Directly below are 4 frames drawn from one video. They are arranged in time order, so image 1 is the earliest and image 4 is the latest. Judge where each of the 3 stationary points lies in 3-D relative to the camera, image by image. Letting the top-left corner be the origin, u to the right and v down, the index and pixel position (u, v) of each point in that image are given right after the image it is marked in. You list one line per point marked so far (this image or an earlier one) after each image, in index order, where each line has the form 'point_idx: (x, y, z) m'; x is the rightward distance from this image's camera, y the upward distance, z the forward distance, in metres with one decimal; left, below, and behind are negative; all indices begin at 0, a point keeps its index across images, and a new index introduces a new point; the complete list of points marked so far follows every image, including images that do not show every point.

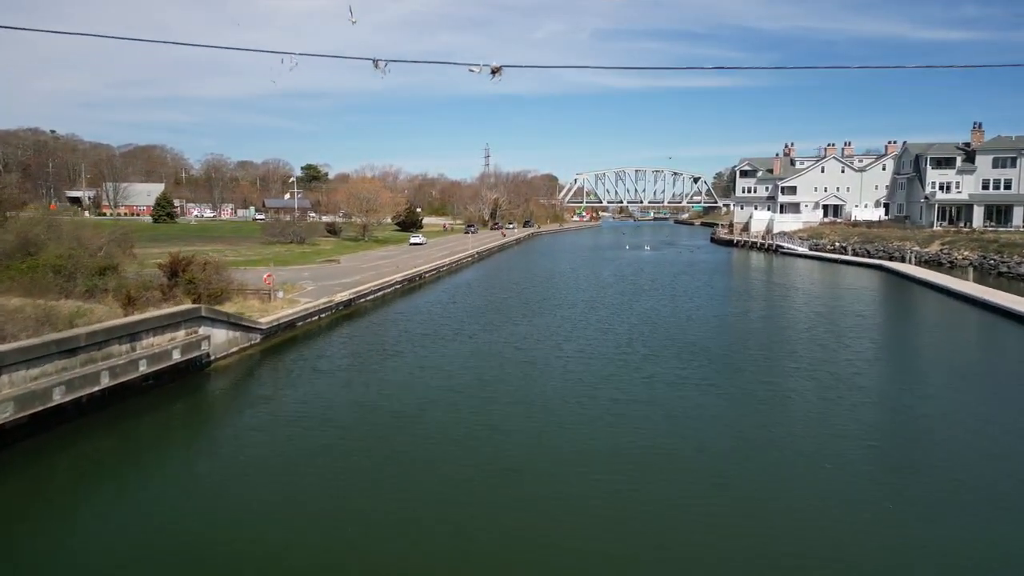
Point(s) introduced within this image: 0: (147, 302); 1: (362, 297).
0: (-5.5, -0.2, +10.1) m
1: (-3.3, -0.2, +14.7) m
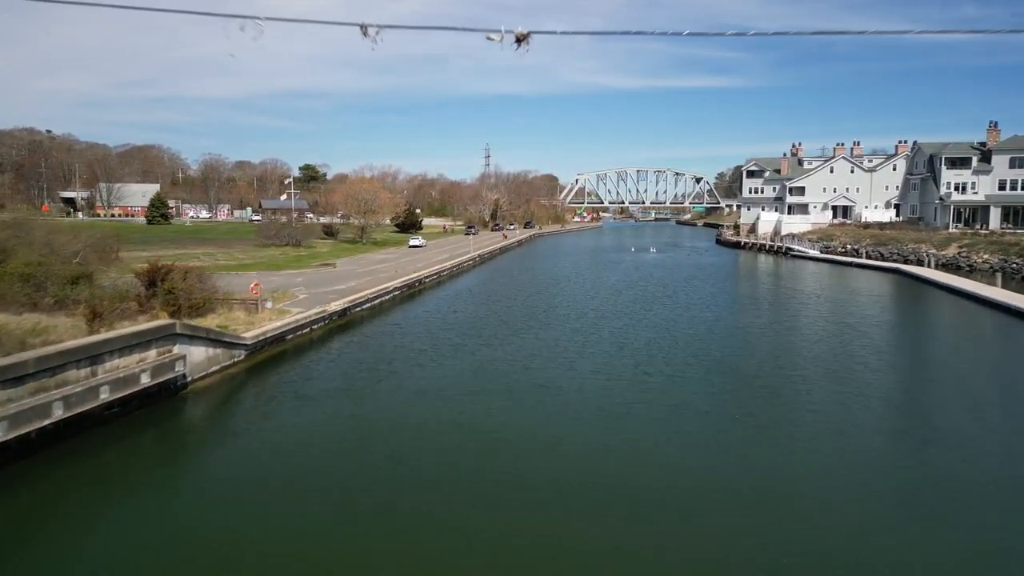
0: (-5.4, -0.4, +9.2) m
1: (-3.2, -0.4, +13.8) m
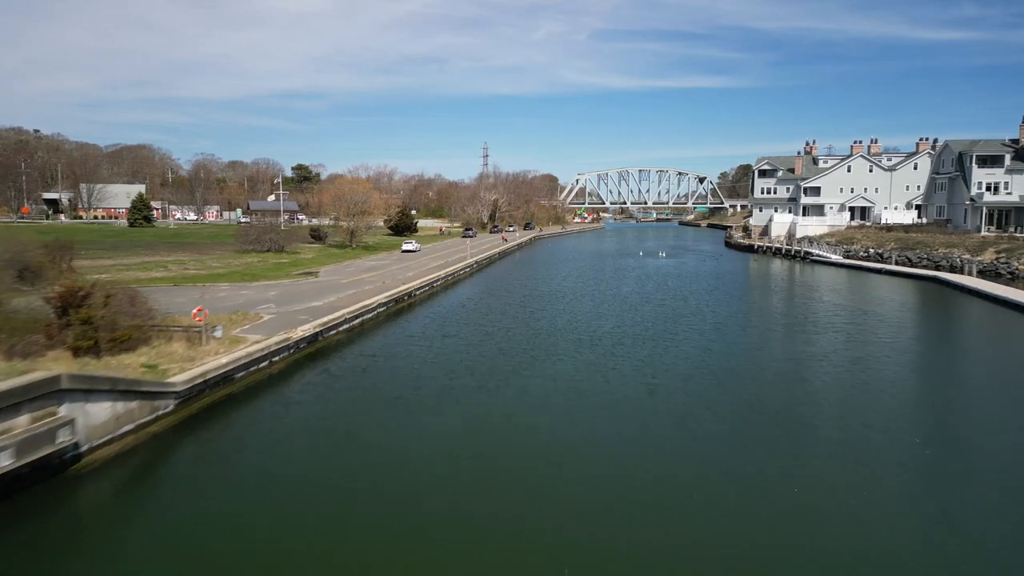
0: (-5.4, -0.7, +7.3) m
1: (-3.2, -0.7, +11.9) m
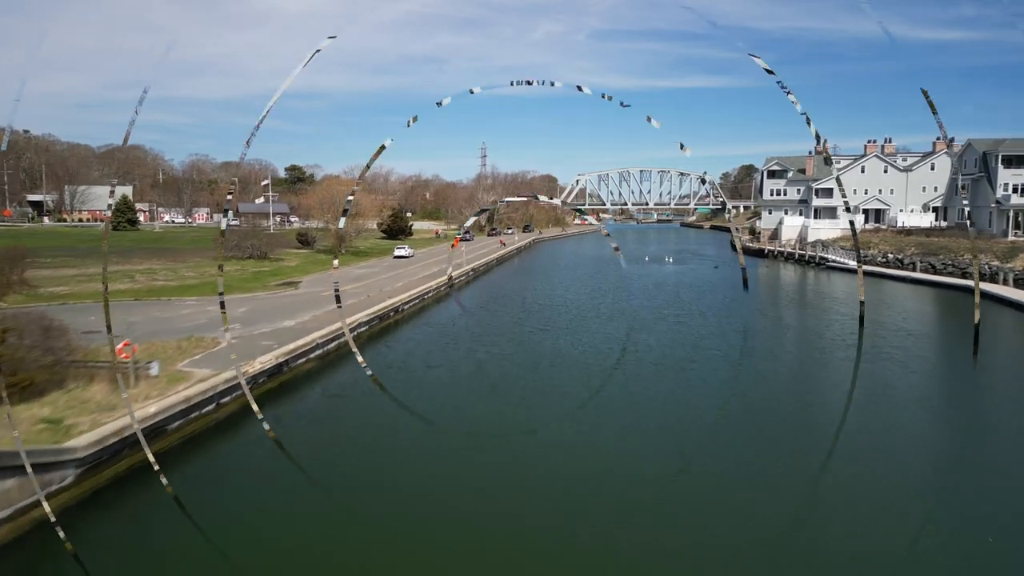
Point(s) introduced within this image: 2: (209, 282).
0: (-5.4, -1.0, +5.8) m
1: (-3.2, -1.0, +10.4) m
2: (-7.7, +0.1, +17.0) m
